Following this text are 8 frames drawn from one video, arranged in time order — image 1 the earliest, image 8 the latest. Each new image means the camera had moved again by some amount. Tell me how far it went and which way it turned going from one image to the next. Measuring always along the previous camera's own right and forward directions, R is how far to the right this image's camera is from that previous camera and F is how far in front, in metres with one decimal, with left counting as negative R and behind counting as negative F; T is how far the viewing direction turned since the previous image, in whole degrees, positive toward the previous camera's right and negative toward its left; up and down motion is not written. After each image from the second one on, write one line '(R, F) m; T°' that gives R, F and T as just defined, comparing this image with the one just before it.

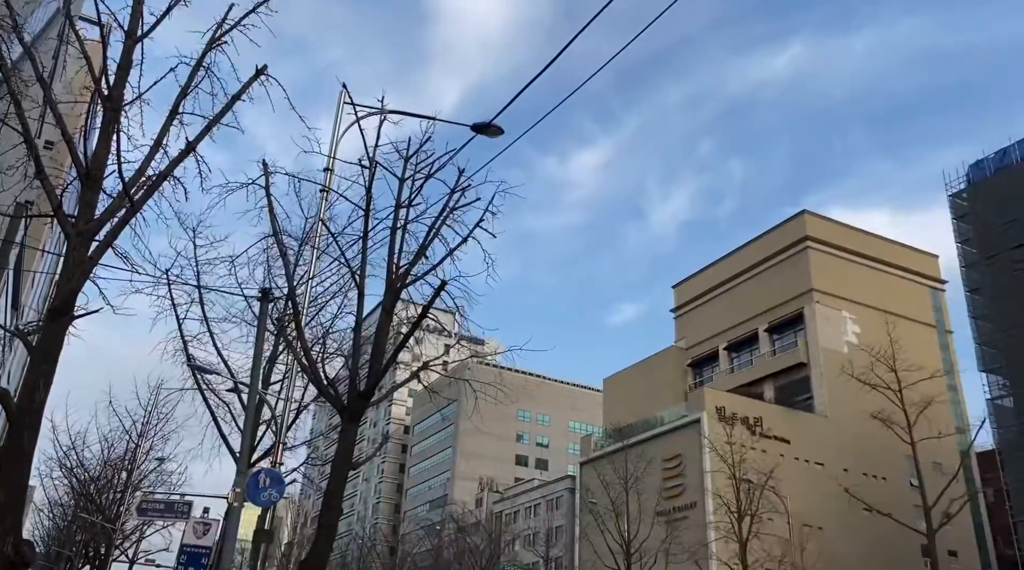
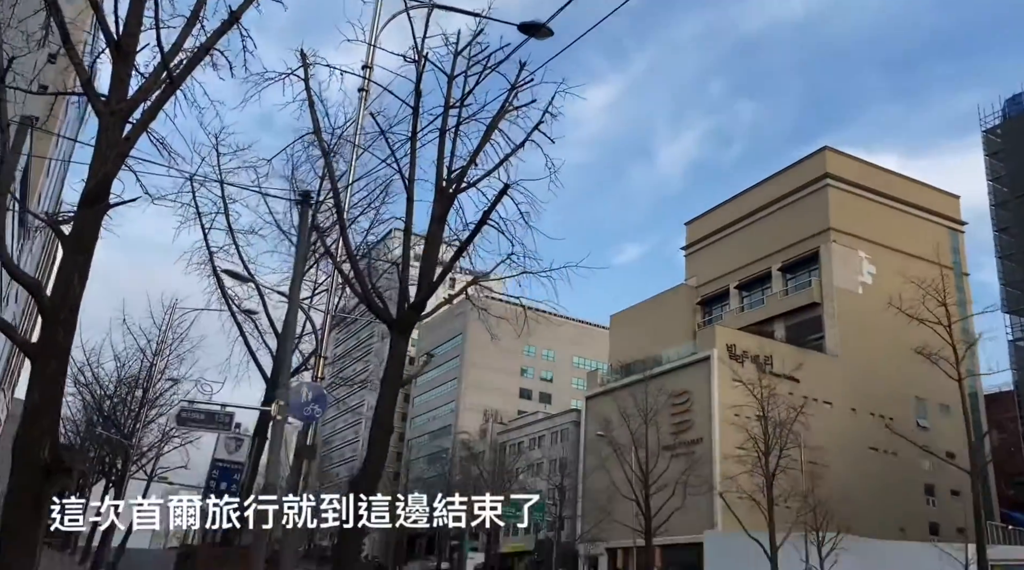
(-0.7, +0.8) m; 0°
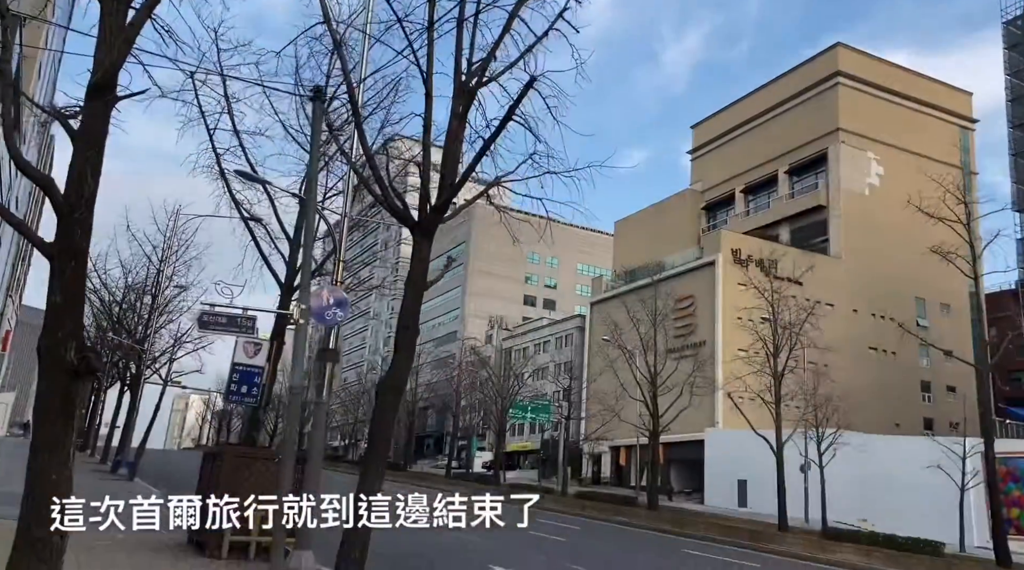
(-0.3, +0.3) m; 0°
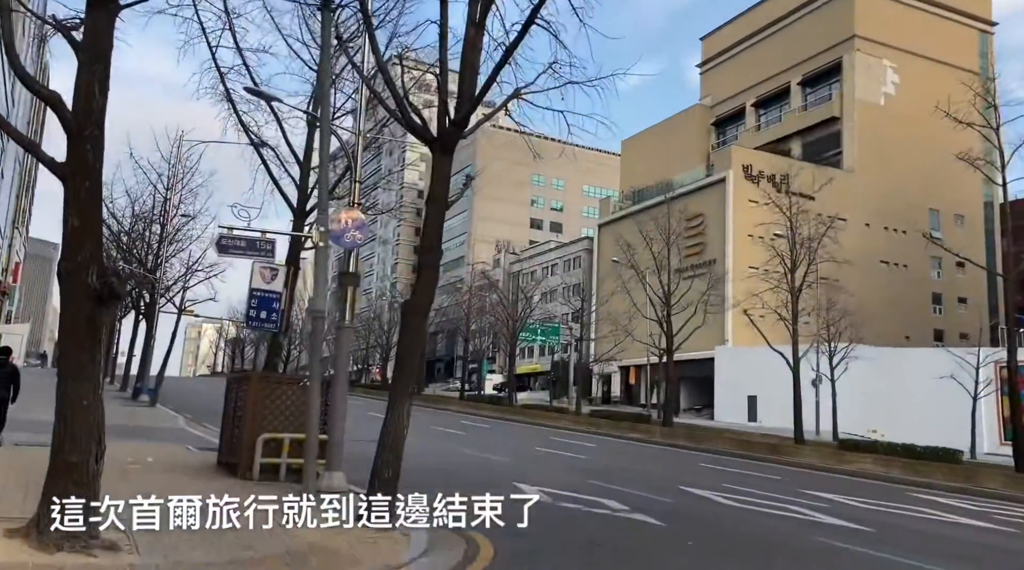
(-0.2, +0.3) m; 0°
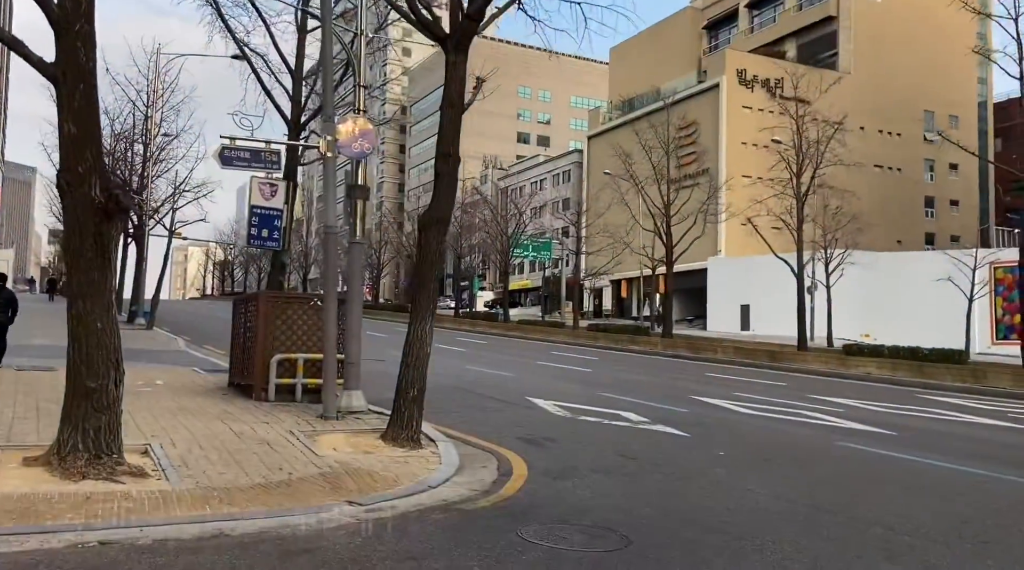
(-0.4, +0.4) m; +1°
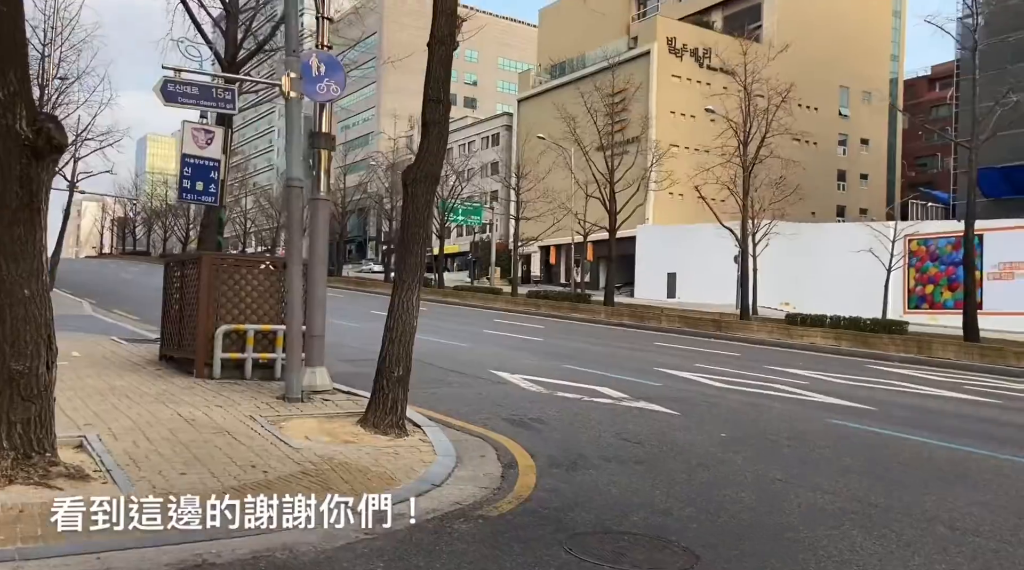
(-0.7, +1.0) m; +6°
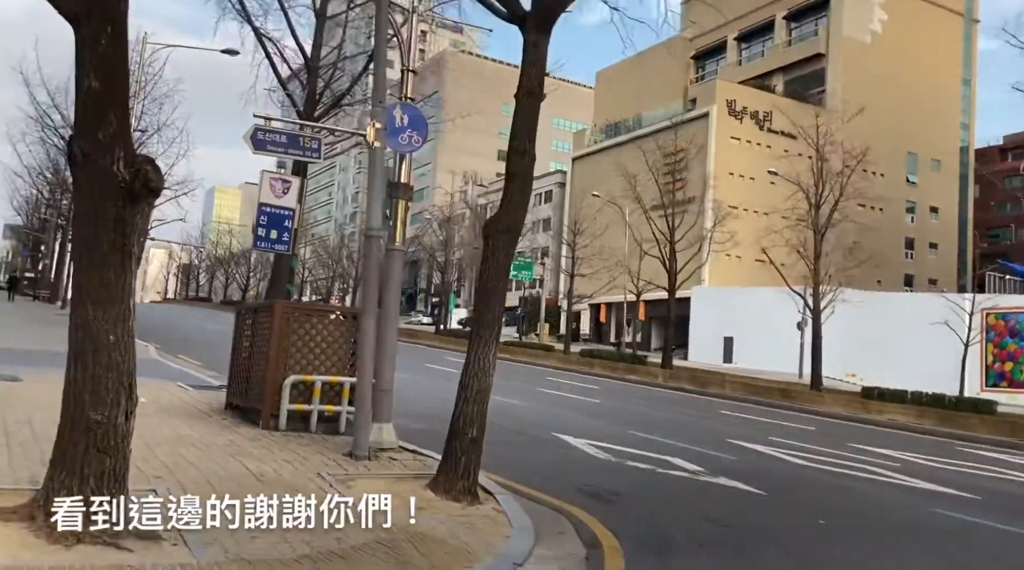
(-0.3, +0.3) m; -3°
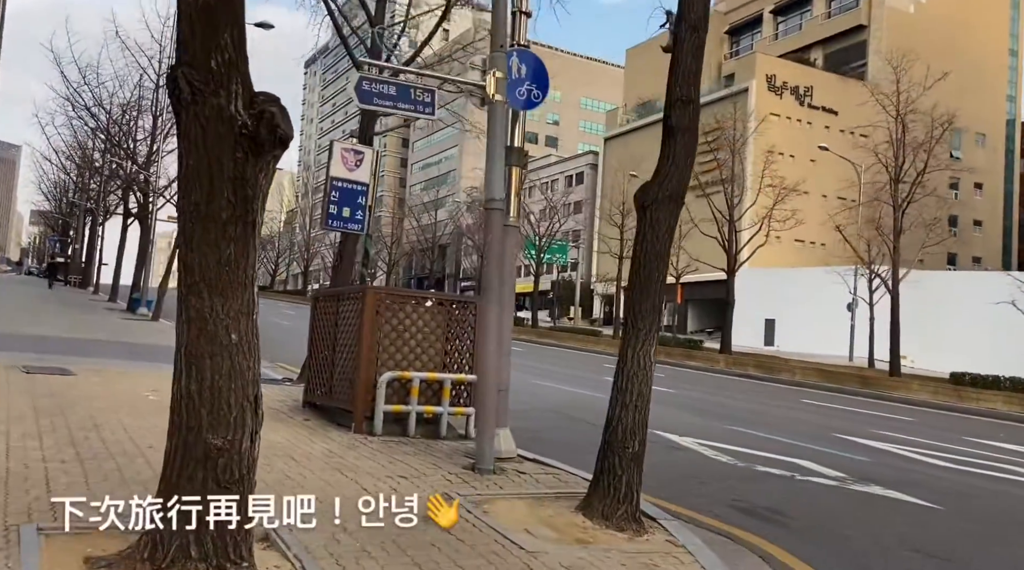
(-1.0, +1.2) m; -1°
